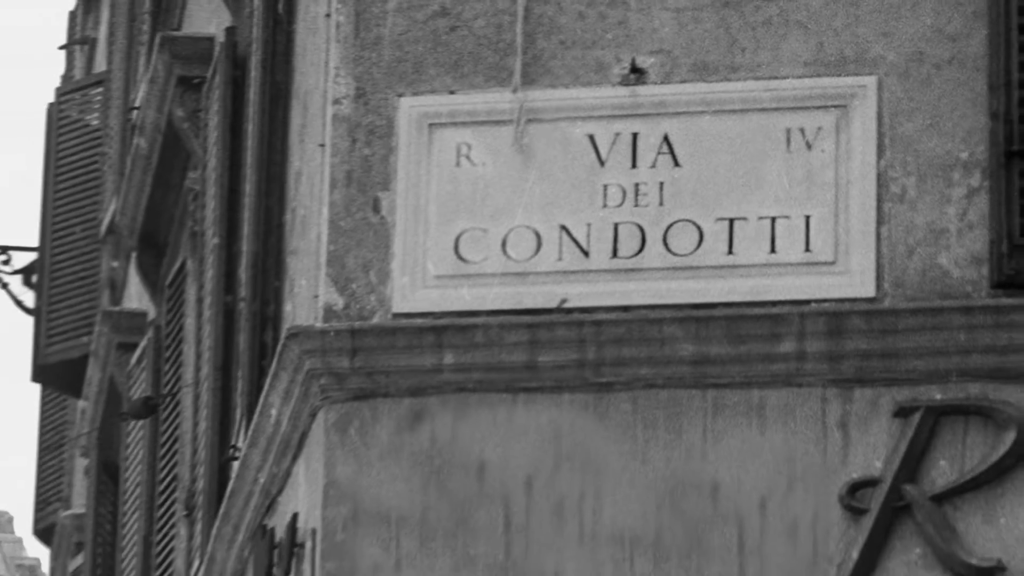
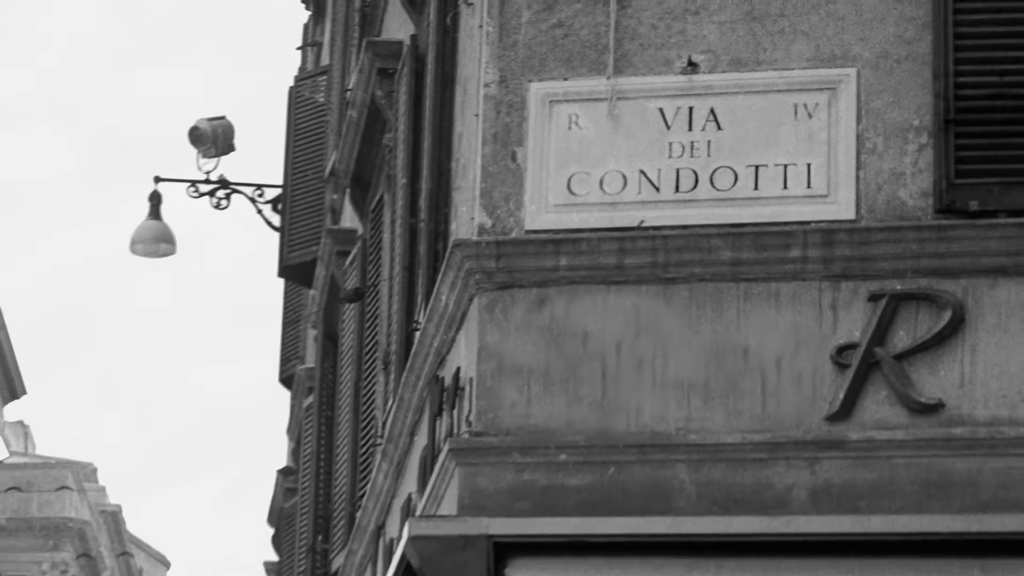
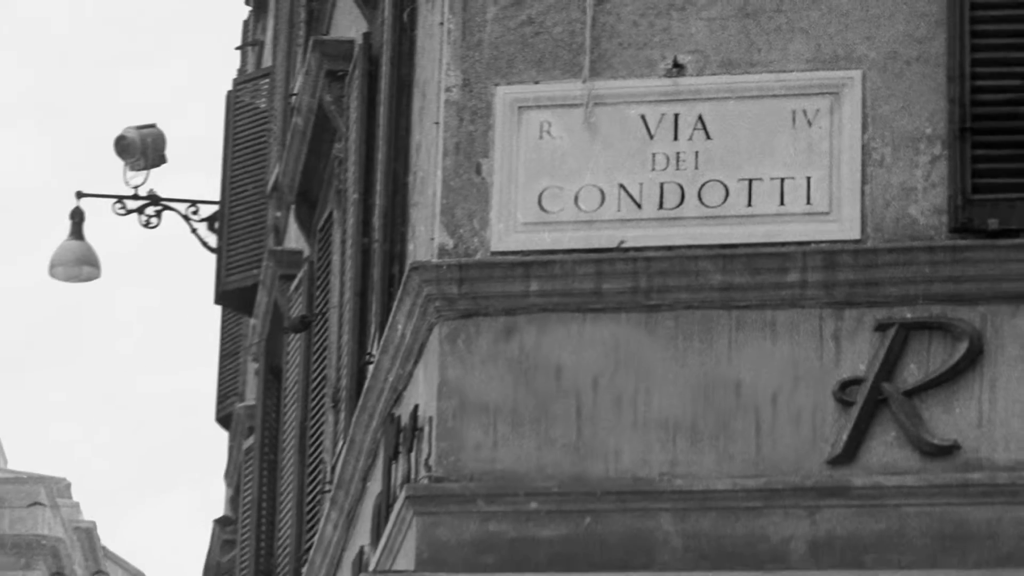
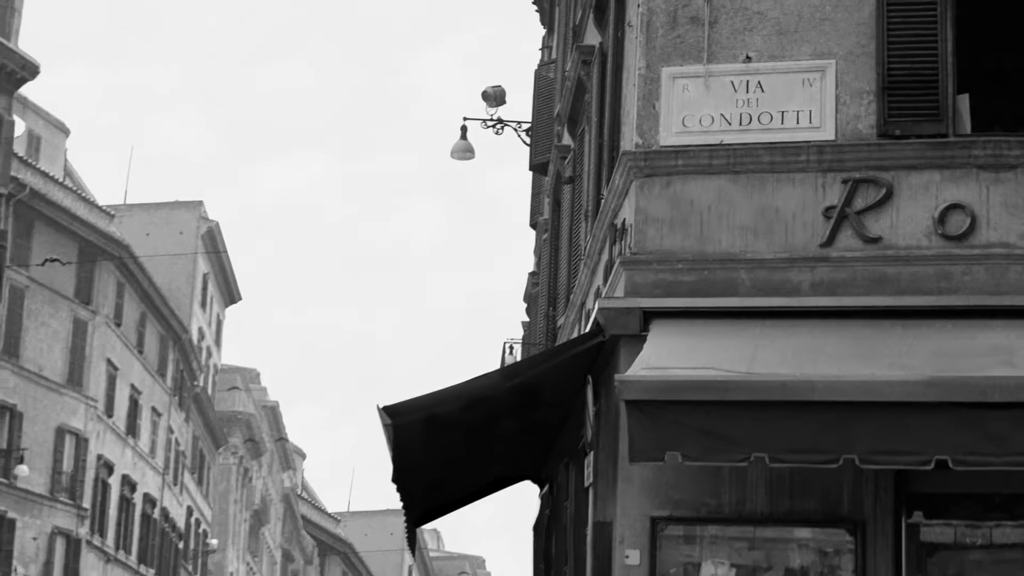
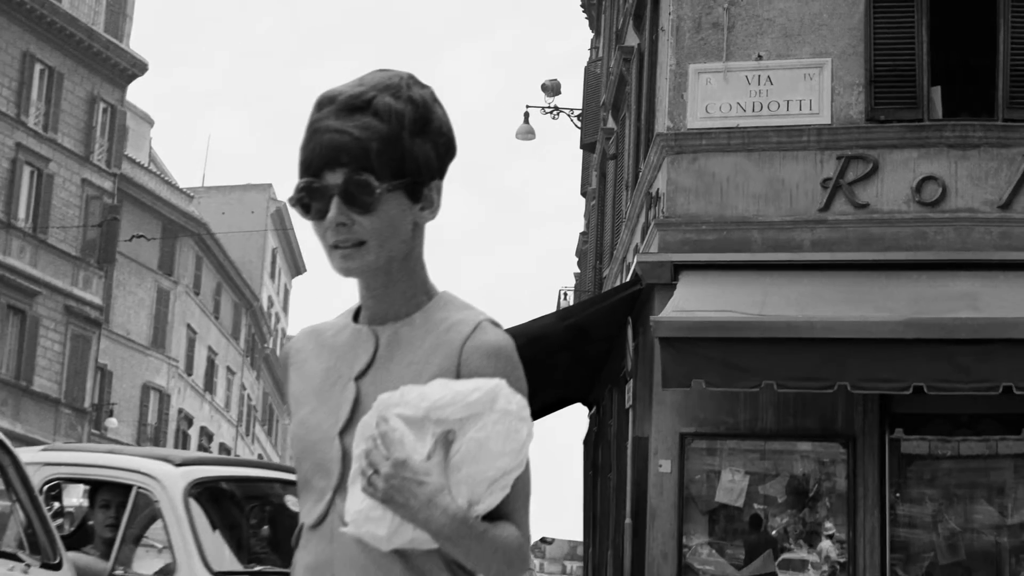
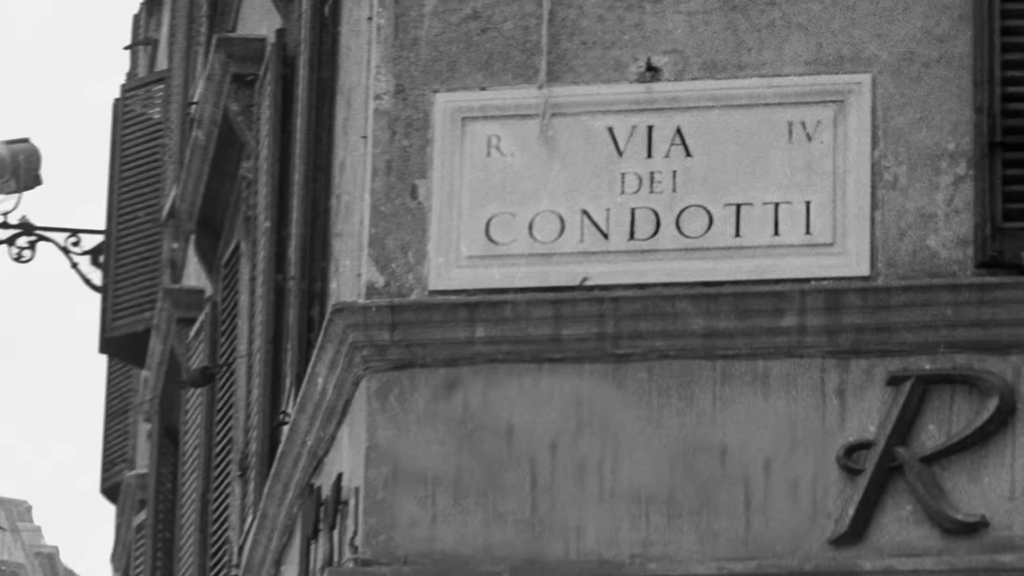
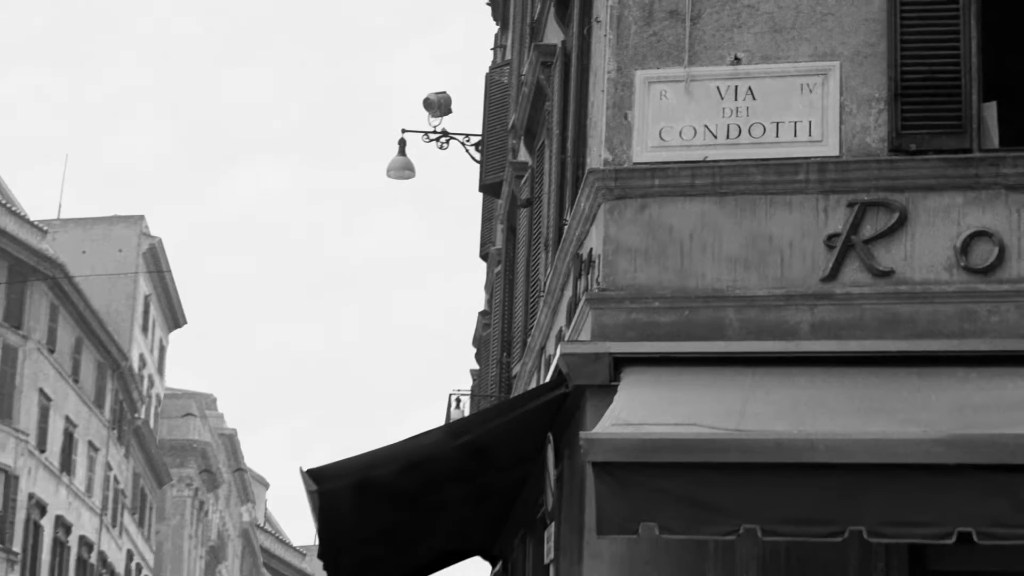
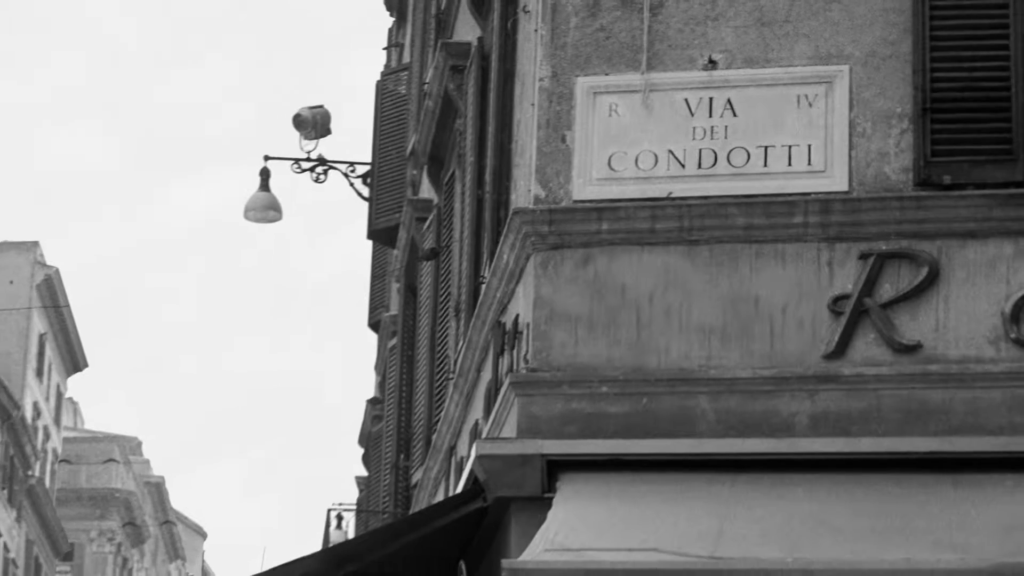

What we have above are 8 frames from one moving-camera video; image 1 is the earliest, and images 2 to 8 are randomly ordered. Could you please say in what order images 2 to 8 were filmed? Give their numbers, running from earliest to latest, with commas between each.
6, 3, 2, 8, 7, 4, 5
